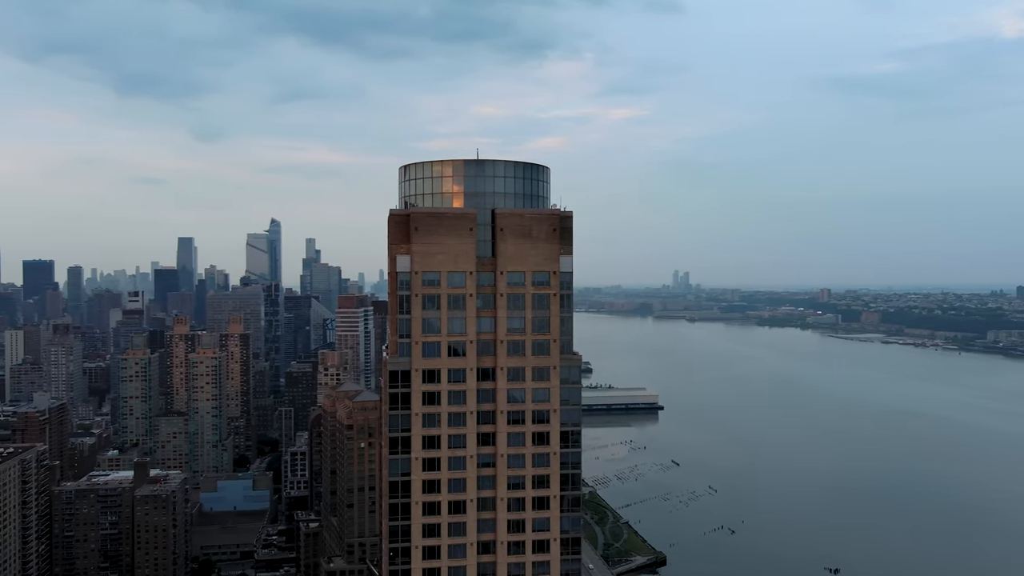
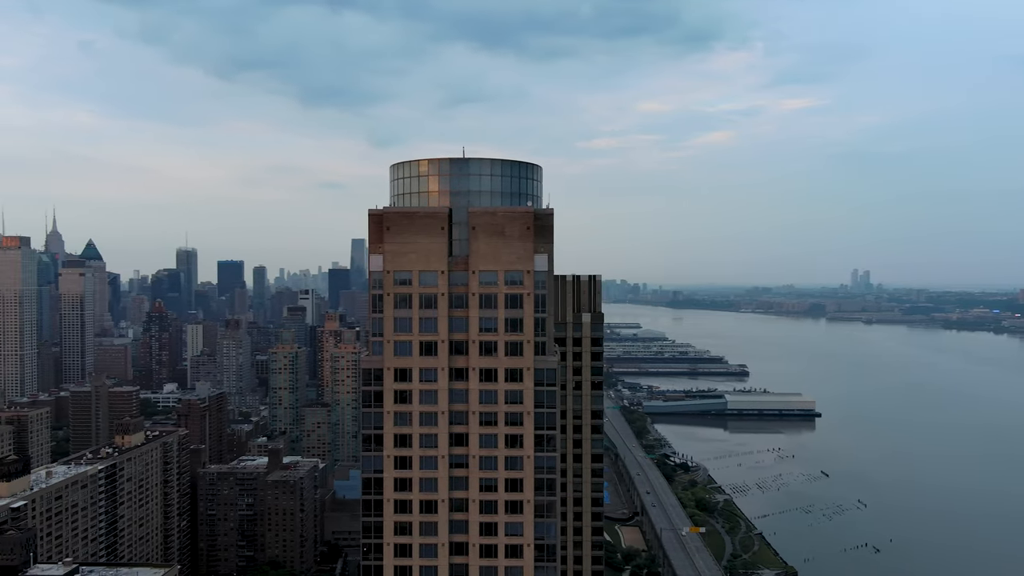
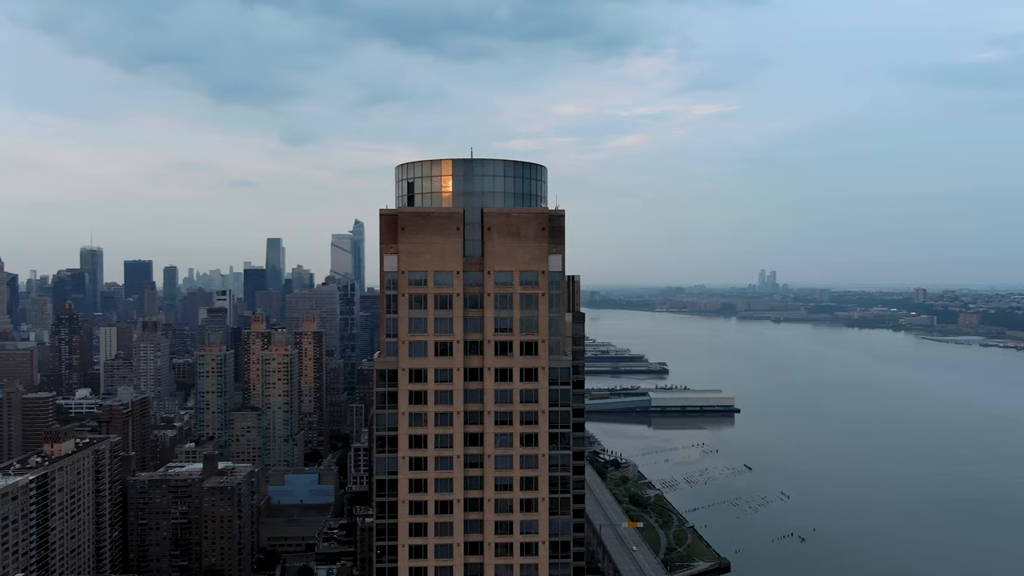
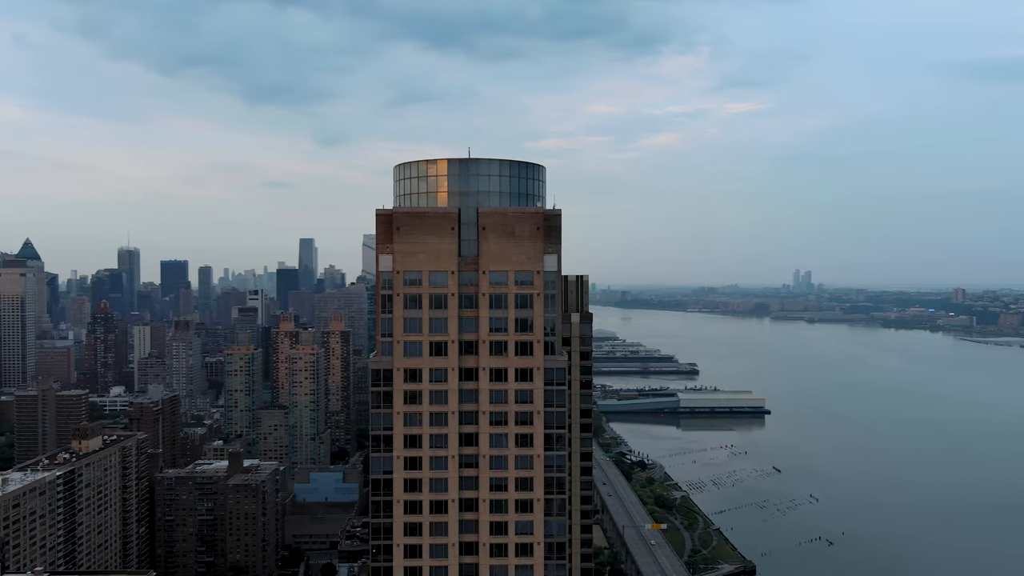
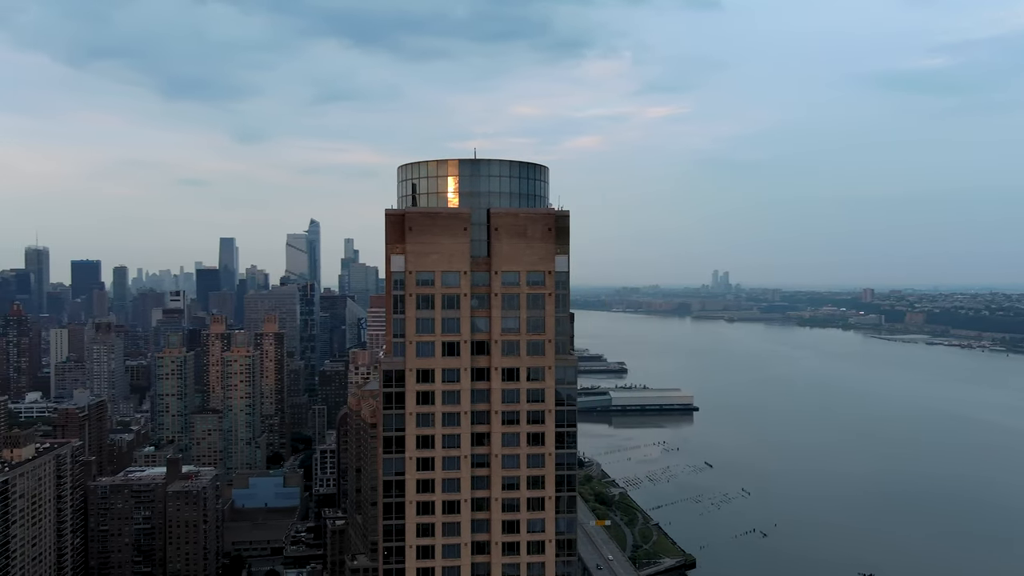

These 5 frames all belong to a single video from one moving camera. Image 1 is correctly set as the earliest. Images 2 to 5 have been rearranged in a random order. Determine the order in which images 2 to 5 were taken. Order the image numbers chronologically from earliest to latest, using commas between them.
5, 3, 4, 2
